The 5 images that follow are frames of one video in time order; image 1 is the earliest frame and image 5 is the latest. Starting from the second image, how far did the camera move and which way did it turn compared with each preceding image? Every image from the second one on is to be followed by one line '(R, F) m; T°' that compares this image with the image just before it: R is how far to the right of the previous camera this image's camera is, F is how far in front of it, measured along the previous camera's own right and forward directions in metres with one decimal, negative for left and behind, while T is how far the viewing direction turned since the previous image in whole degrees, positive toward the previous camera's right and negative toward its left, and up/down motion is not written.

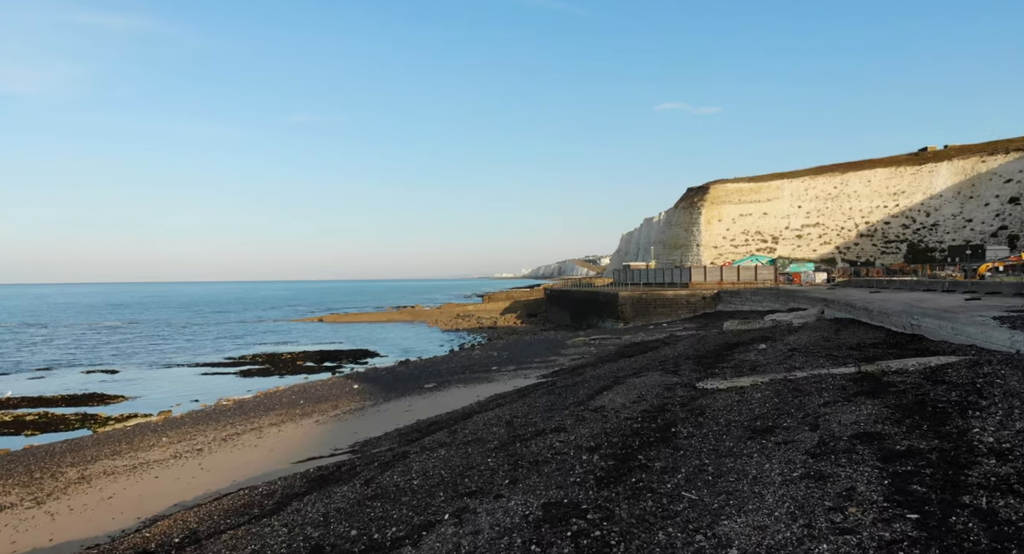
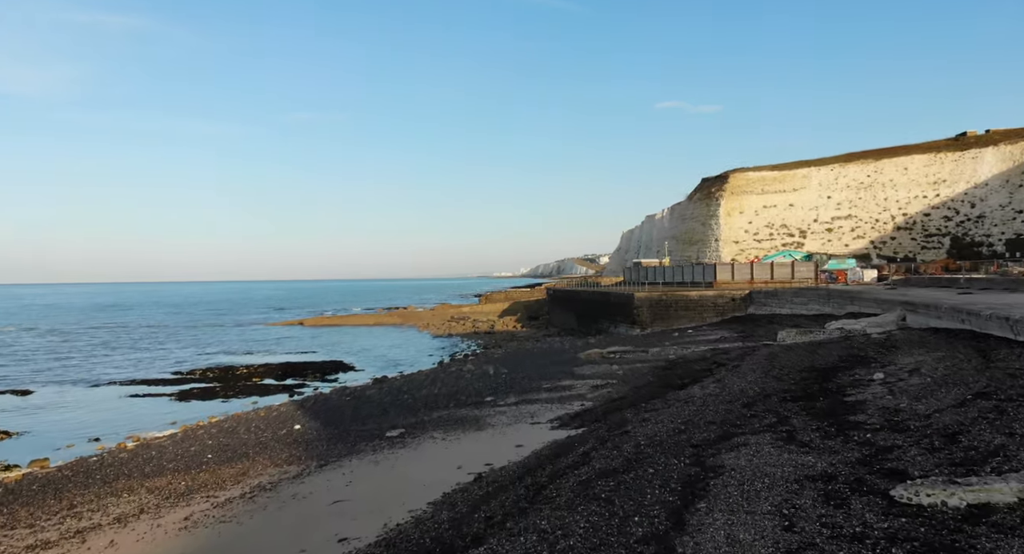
(0.0, +5.5) m; 0°
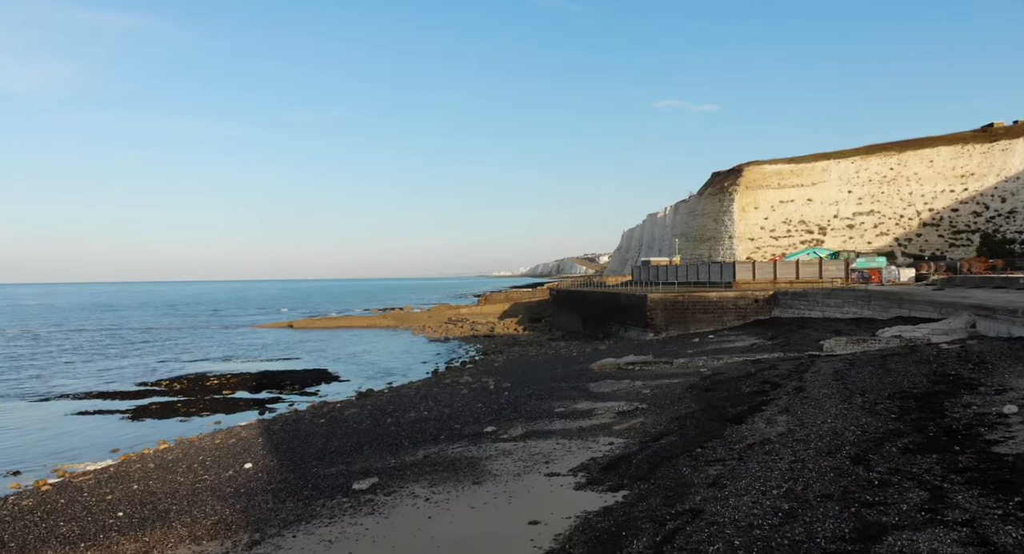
(-0.1, +3.0) m; 0°
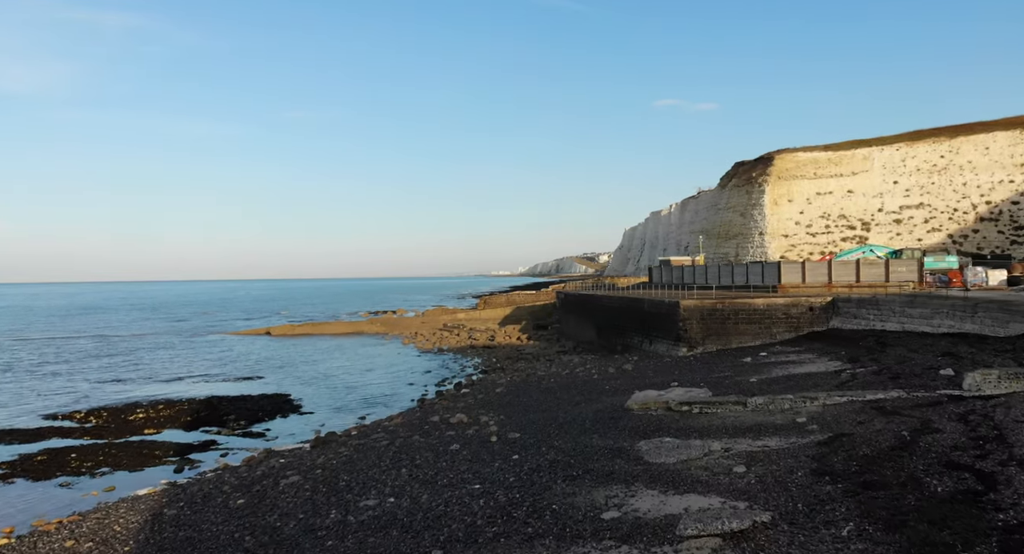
(-0.2, +5.5) m; 0°
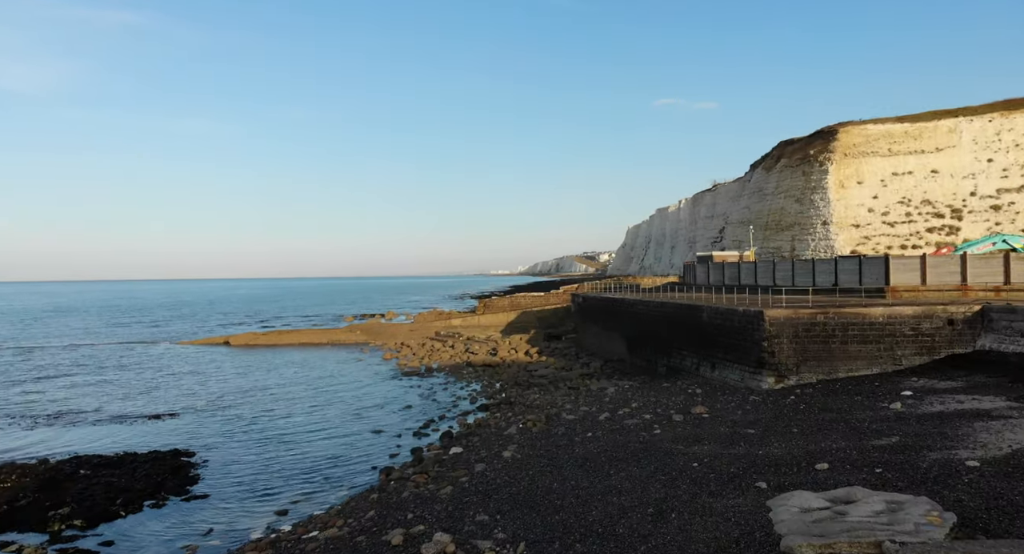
(-0.4, +8.0) m; 0°
